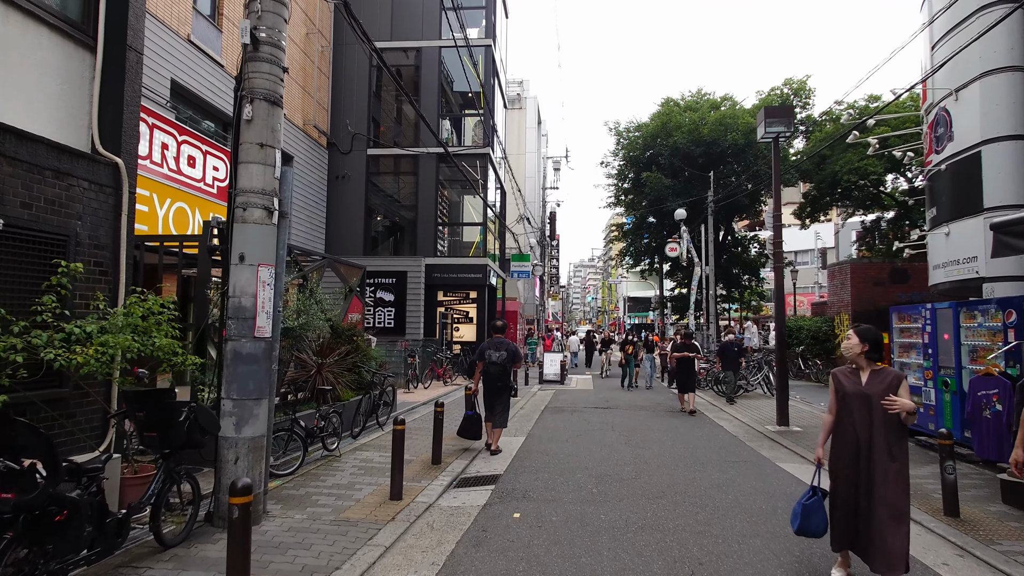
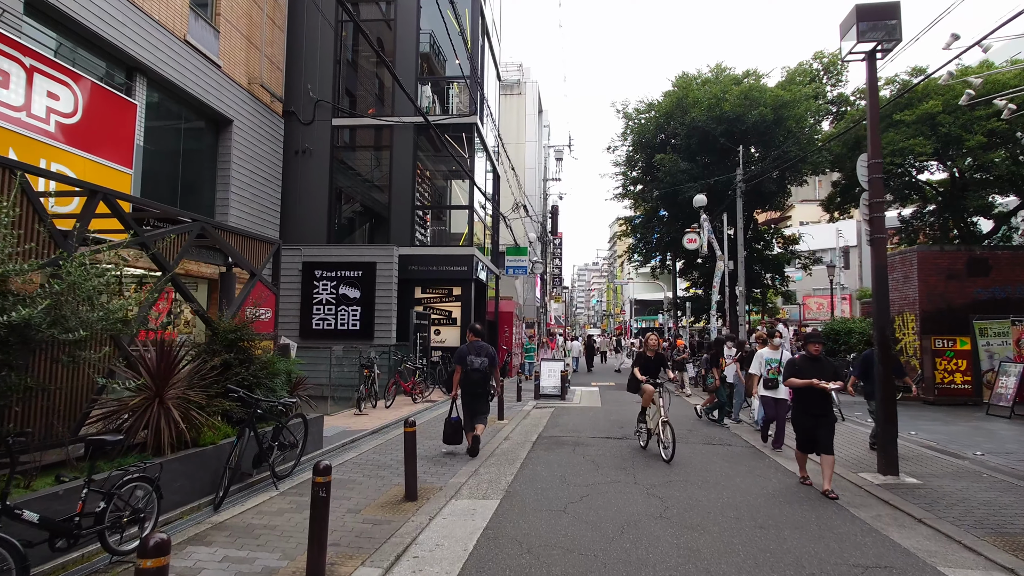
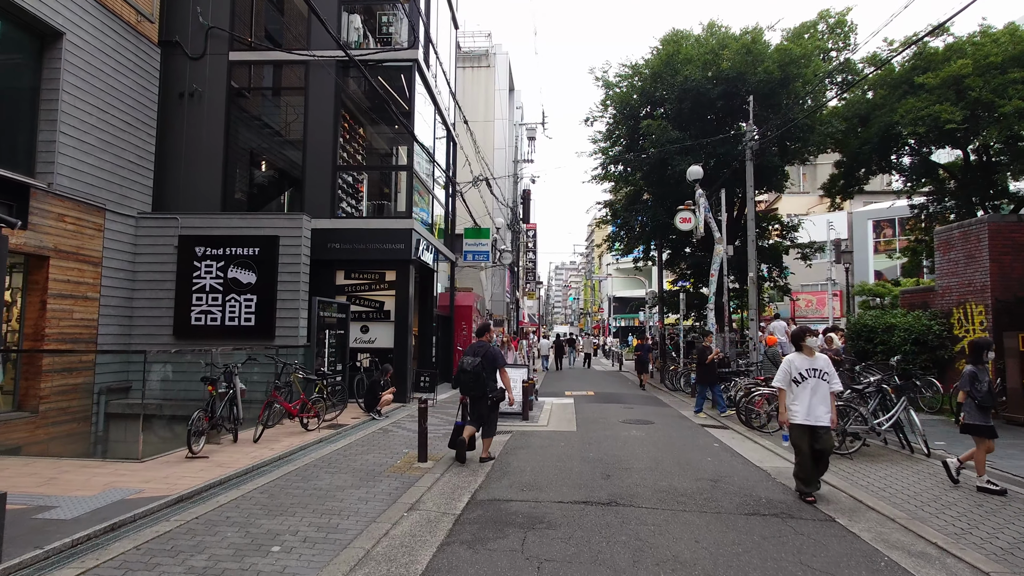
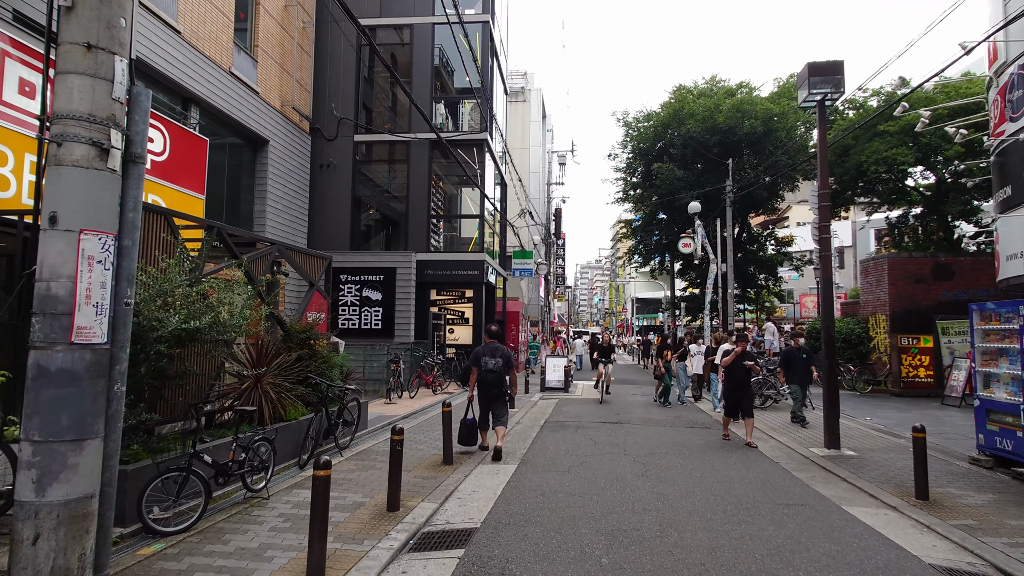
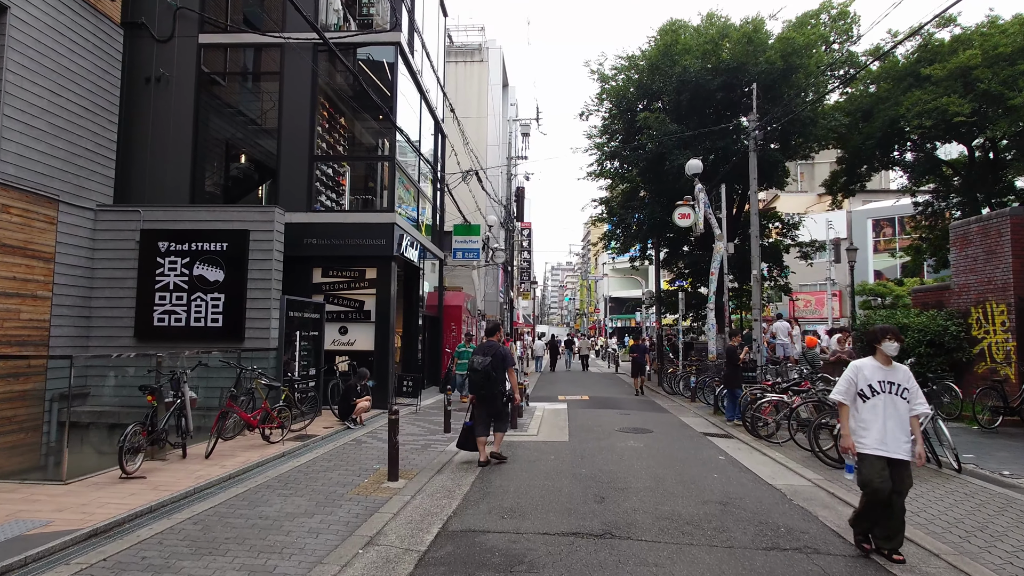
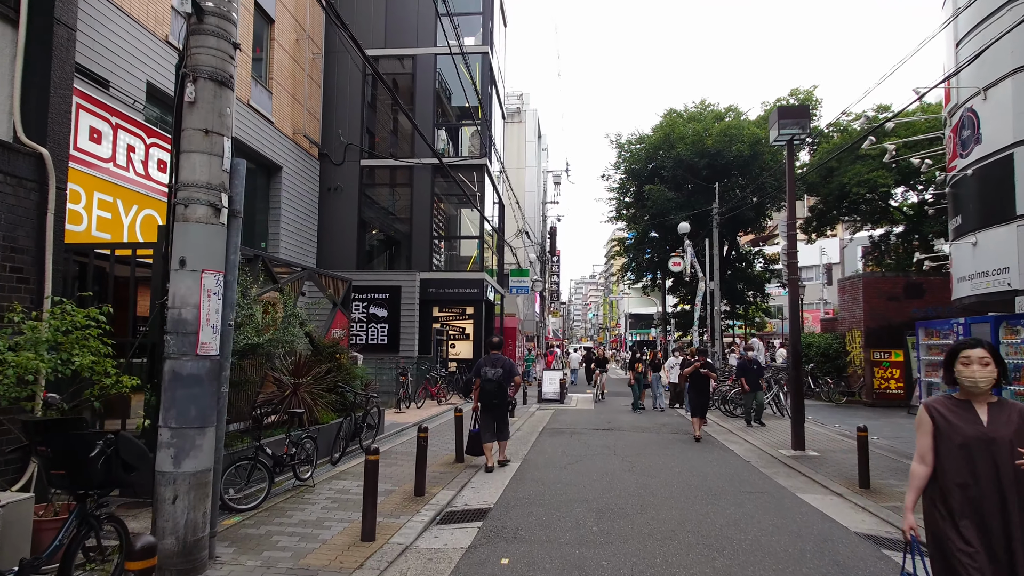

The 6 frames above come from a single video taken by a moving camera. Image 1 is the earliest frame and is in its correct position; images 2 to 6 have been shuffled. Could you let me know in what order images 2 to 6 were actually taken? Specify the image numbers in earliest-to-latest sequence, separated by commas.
6, 4, 2, 3, 5
